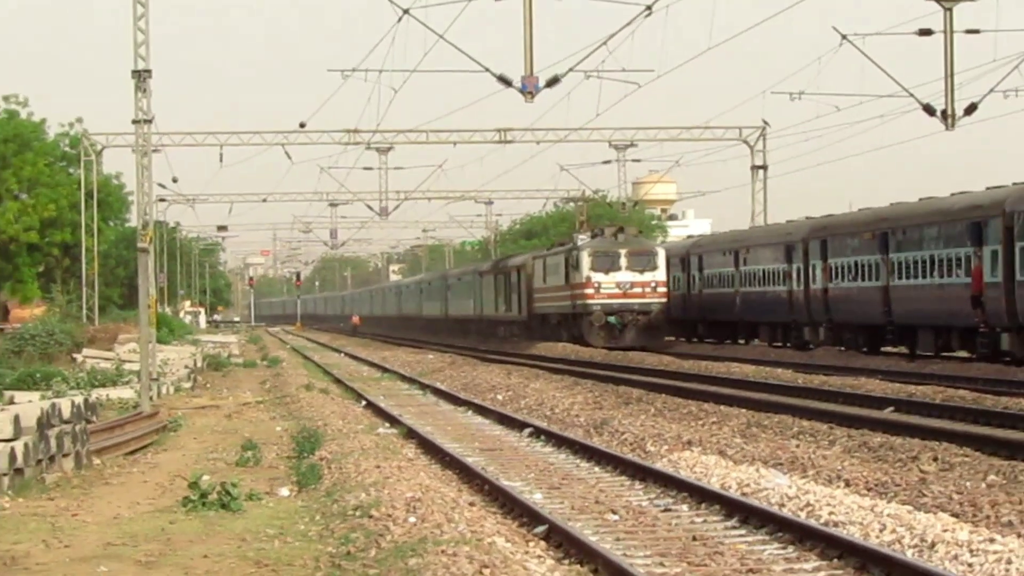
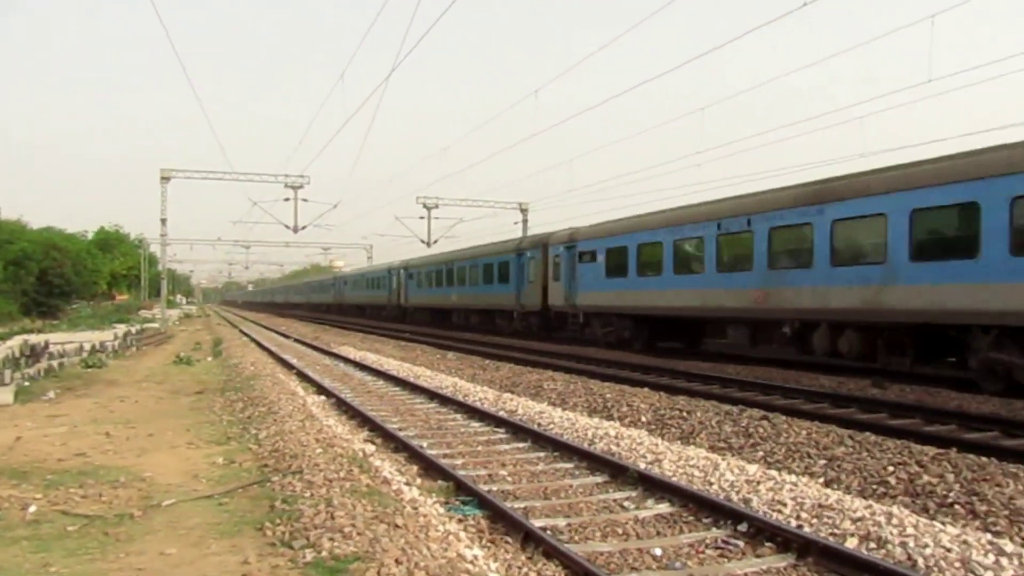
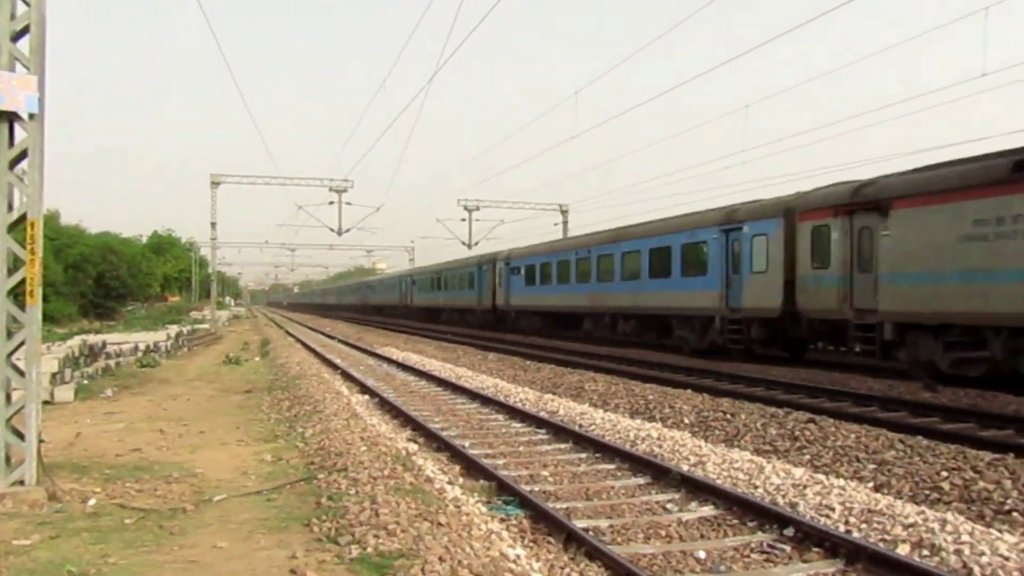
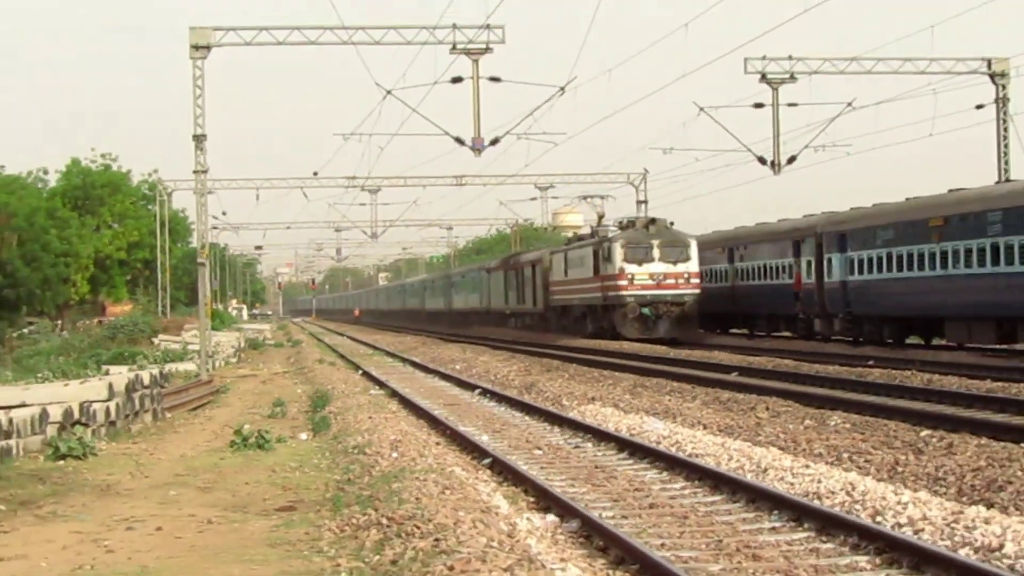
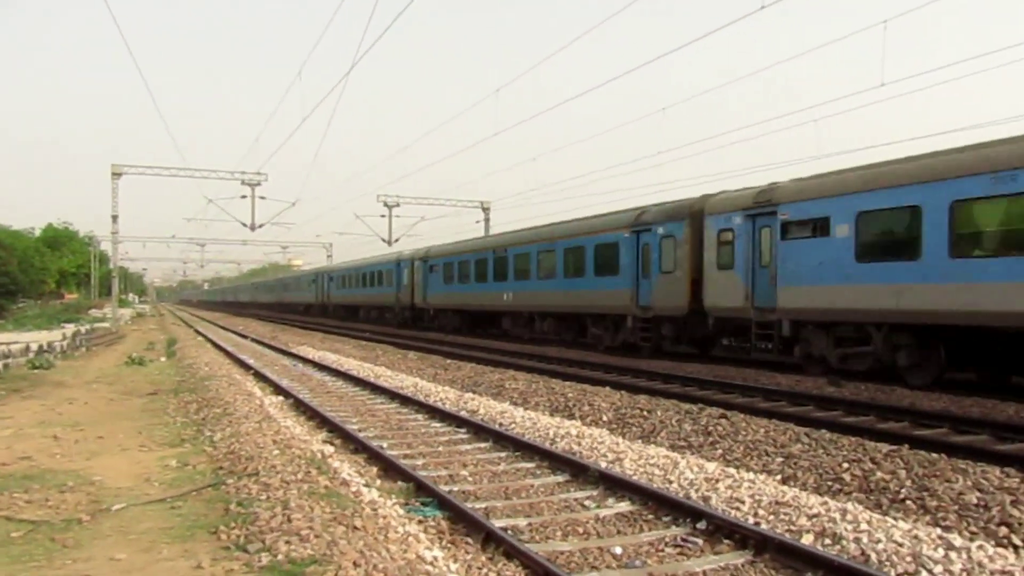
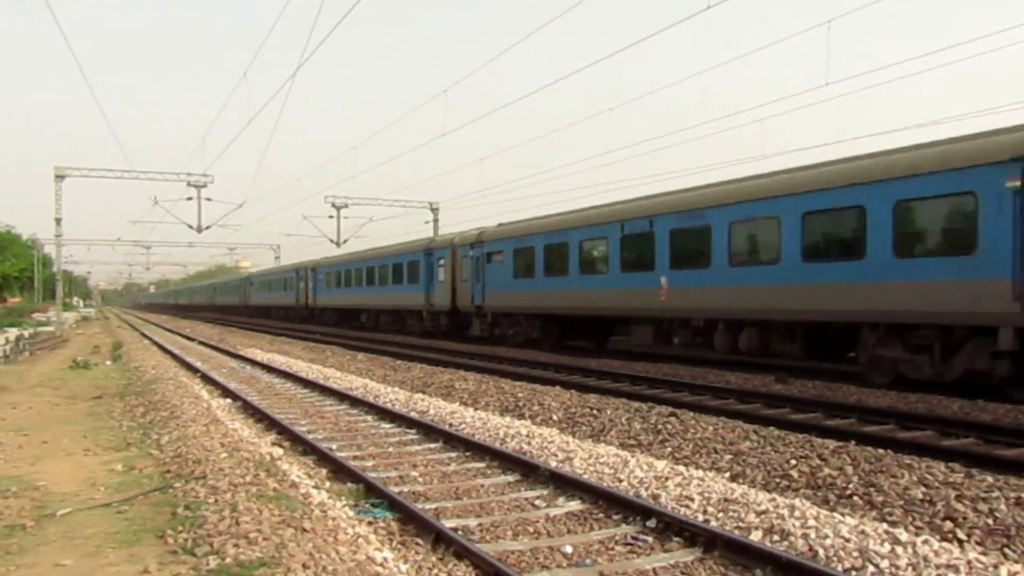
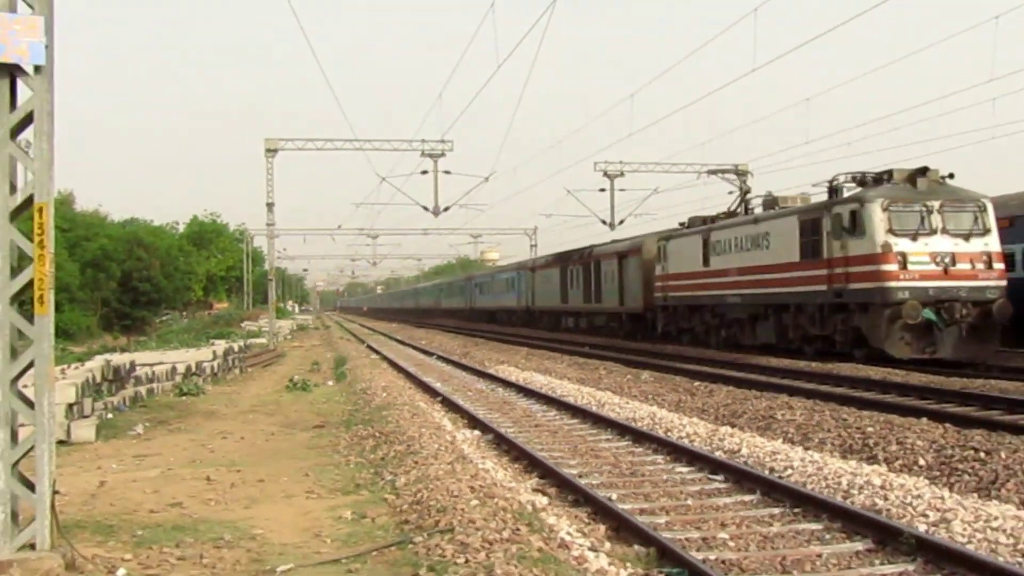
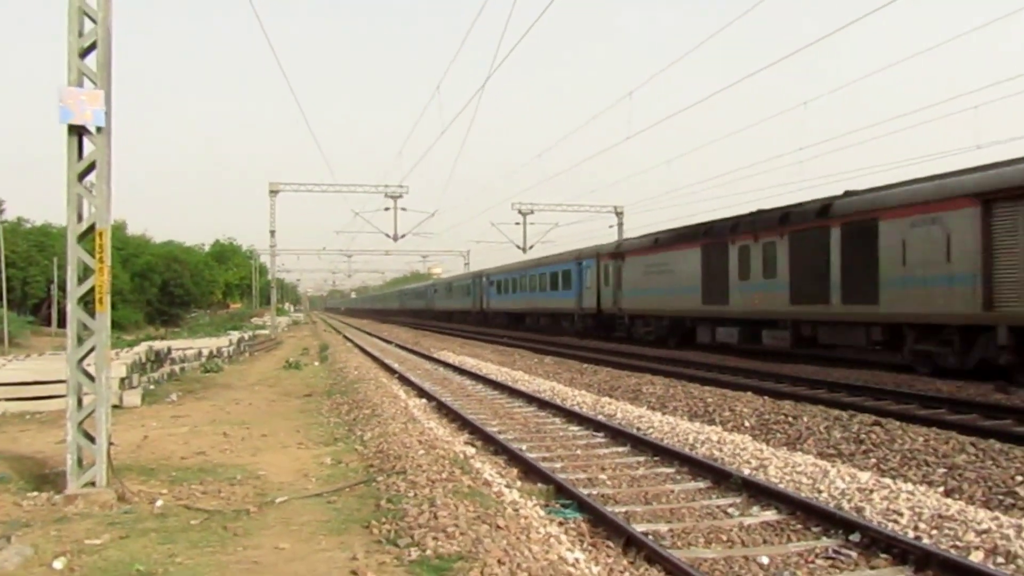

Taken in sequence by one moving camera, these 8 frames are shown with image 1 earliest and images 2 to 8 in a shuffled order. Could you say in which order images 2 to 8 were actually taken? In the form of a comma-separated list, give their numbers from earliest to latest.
4, 7, 8, 3, 2, 5, 6
